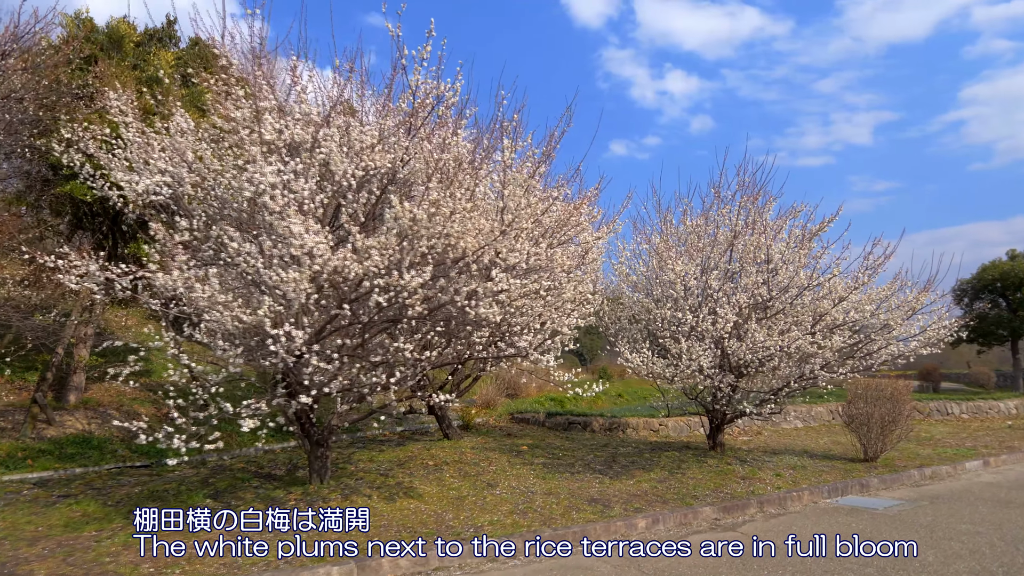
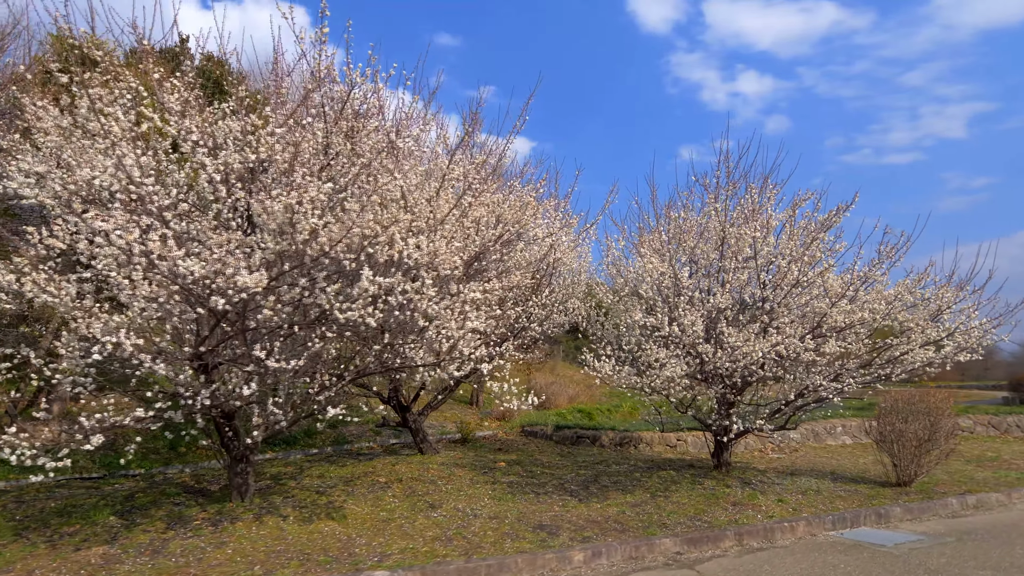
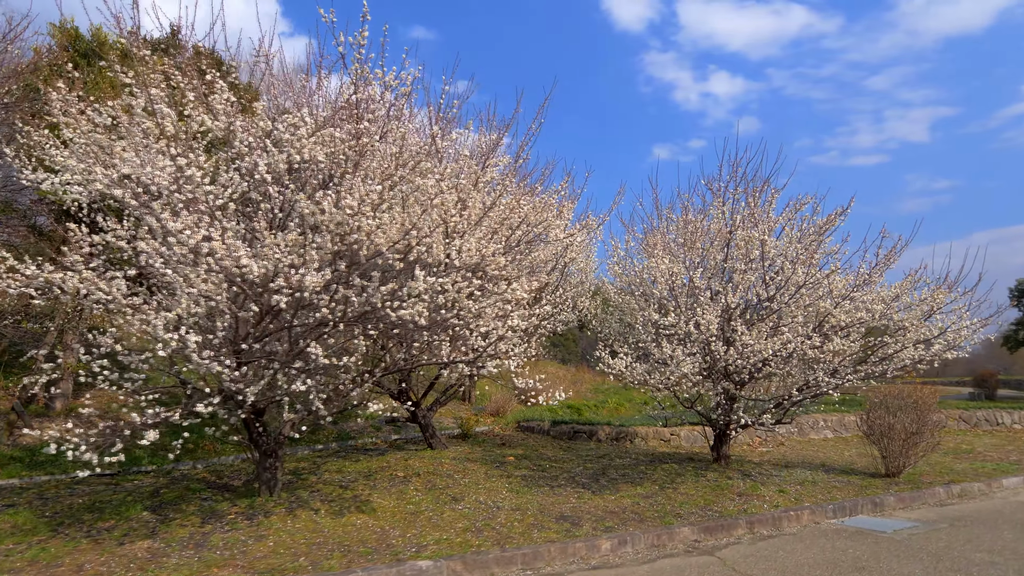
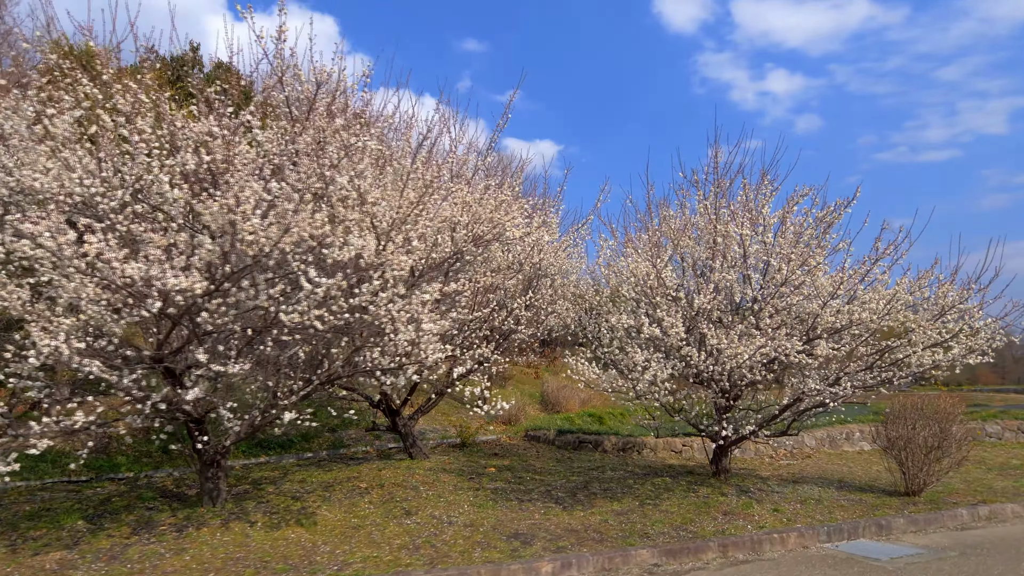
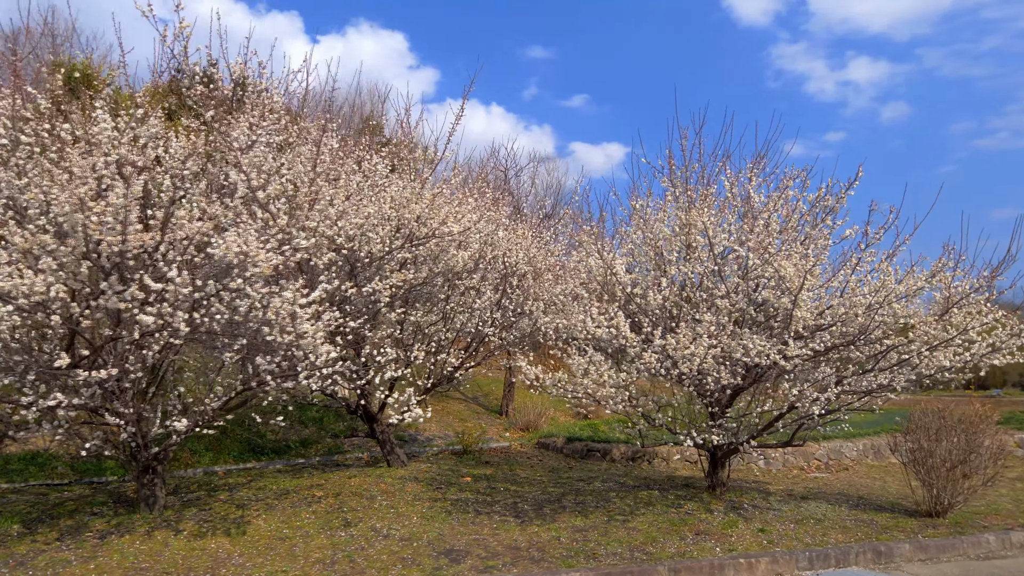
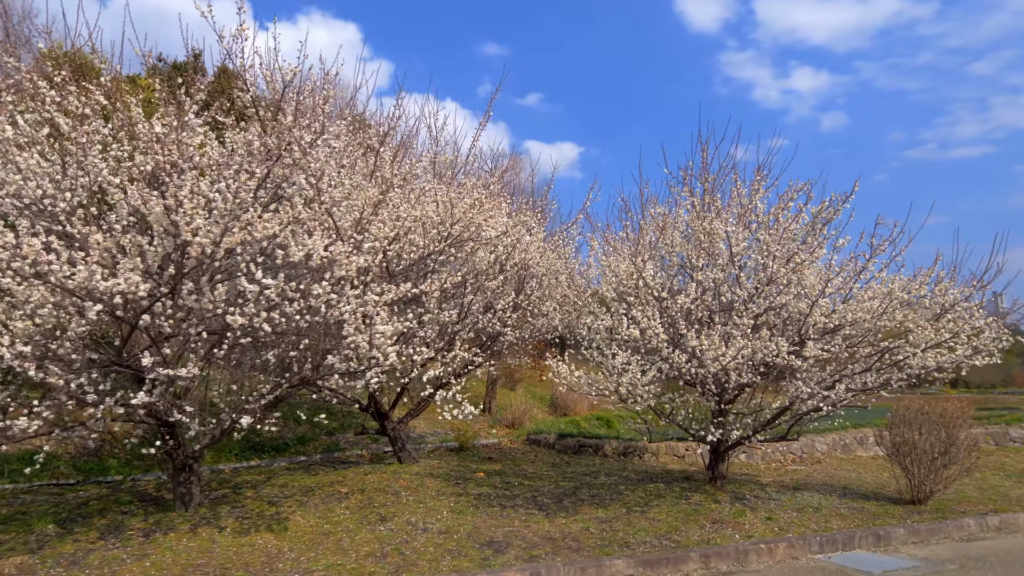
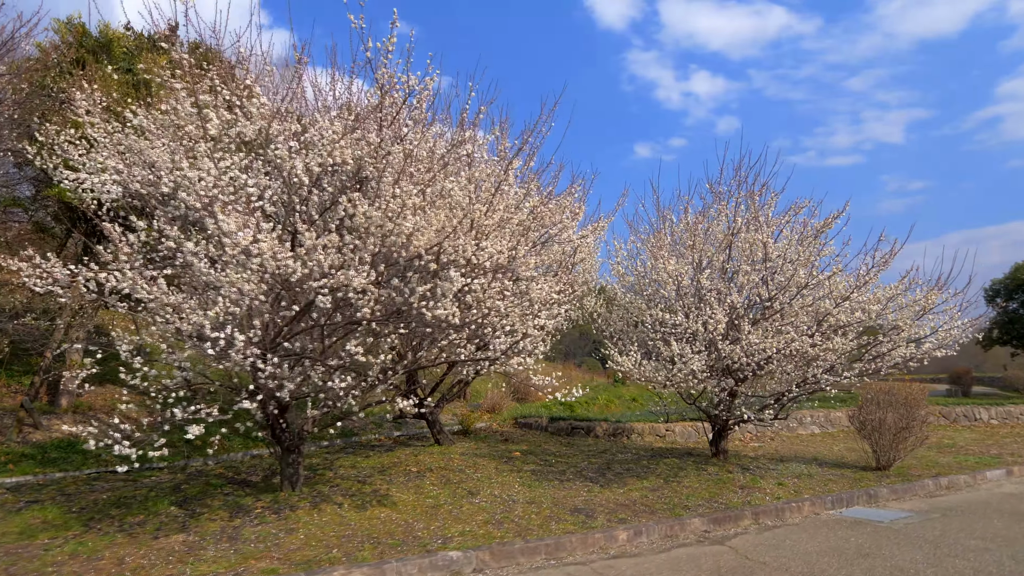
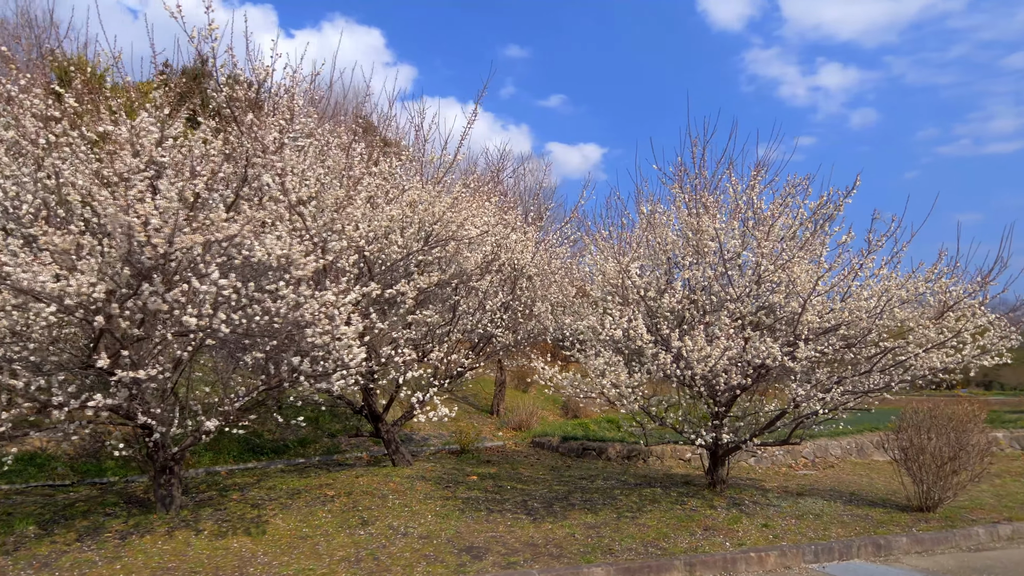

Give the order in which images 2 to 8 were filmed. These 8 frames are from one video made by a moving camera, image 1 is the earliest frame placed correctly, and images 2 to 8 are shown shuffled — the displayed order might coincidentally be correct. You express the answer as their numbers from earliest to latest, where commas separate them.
7, 3, 2, 4, 6, 8, 5
